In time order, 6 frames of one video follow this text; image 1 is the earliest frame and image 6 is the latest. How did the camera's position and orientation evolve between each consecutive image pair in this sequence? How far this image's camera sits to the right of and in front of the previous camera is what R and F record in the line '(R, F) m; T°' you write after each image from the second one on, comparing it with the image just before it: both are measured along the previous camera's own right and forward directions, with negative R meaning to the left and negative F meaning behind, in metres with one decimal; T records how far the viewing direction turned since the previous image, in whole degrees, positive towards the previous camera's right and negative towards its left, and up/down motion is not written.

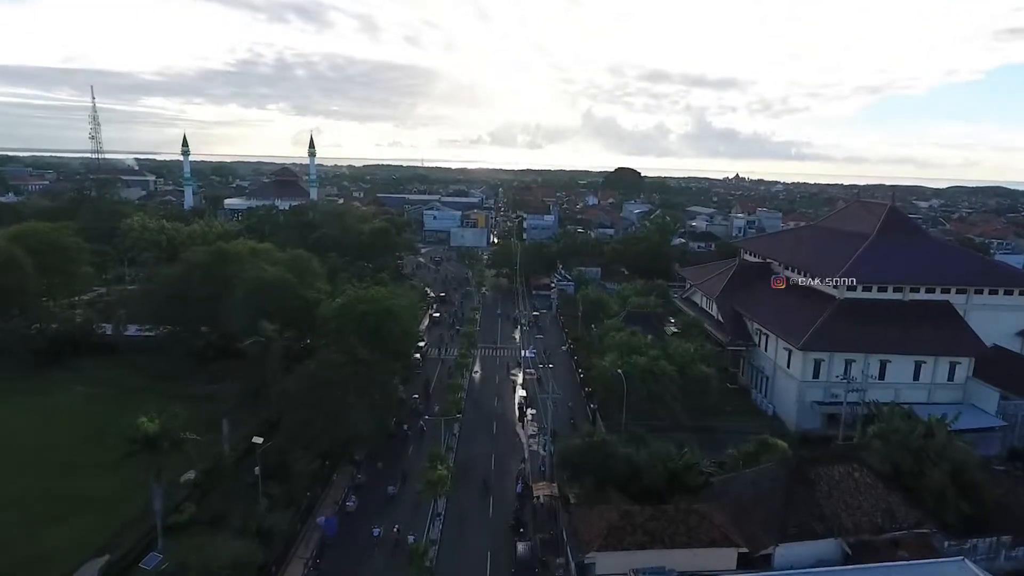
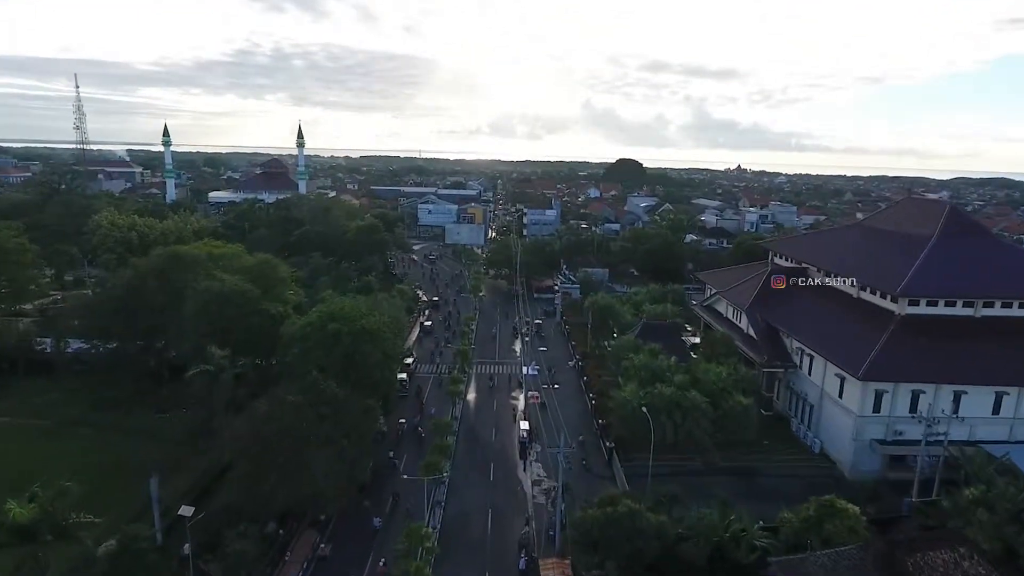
(-0.1, +4.9) m; 0°
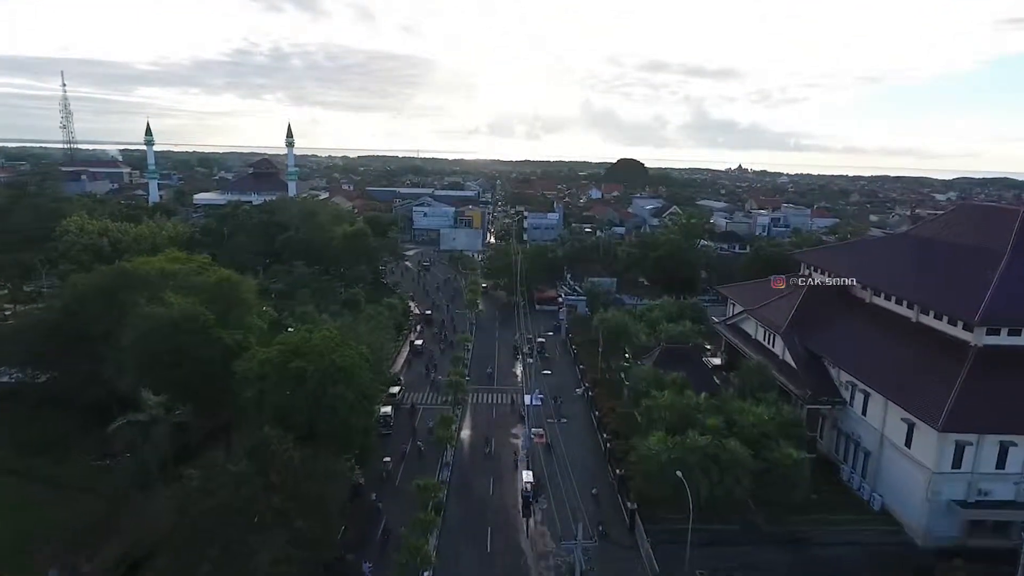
(-0.1, +4.4) m; 0°
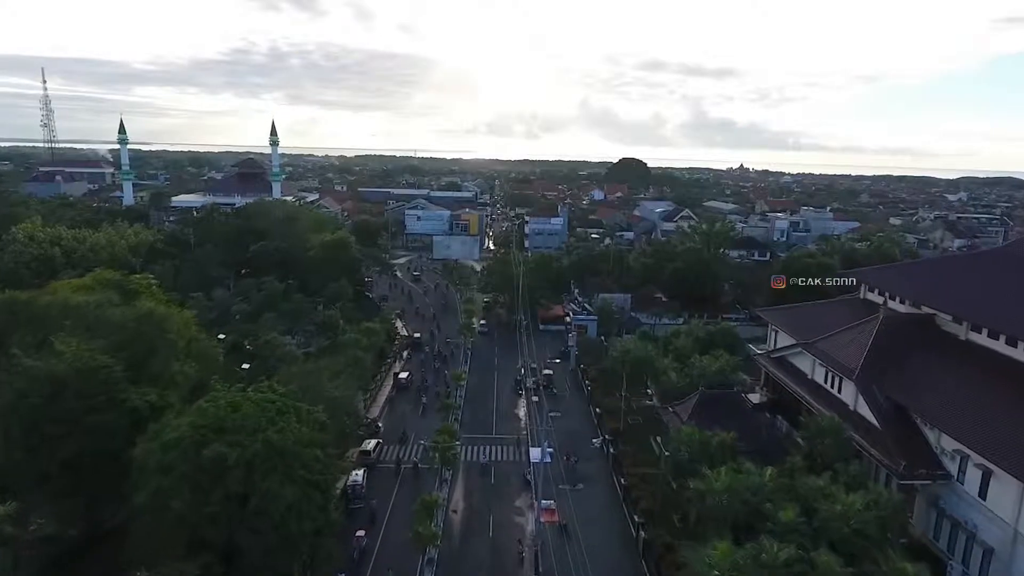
(-0.2, +5.9) m; 0°
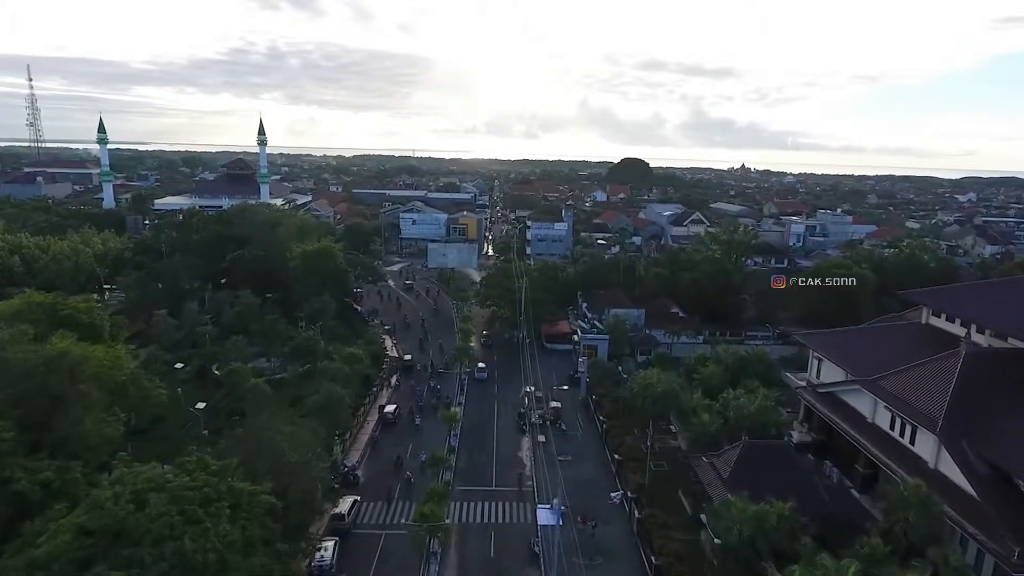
(-0.2, +4.3) m; 0°
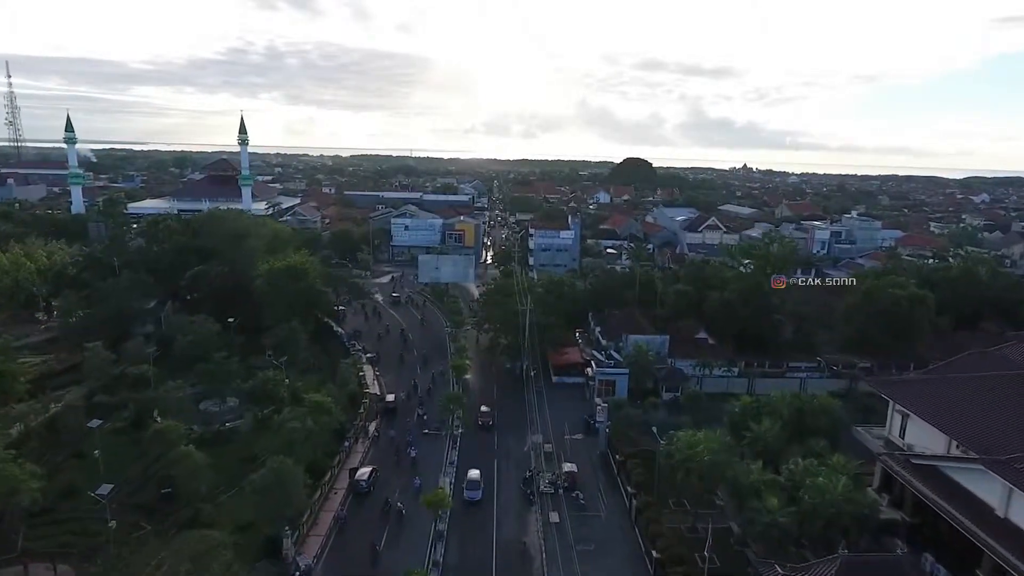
(-0.2, +5.8) m; 0°
